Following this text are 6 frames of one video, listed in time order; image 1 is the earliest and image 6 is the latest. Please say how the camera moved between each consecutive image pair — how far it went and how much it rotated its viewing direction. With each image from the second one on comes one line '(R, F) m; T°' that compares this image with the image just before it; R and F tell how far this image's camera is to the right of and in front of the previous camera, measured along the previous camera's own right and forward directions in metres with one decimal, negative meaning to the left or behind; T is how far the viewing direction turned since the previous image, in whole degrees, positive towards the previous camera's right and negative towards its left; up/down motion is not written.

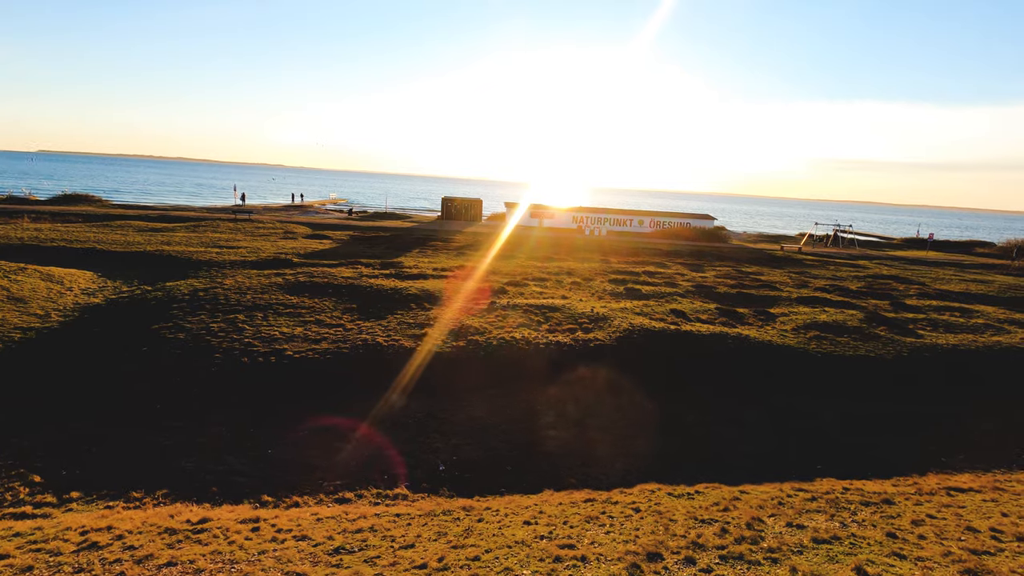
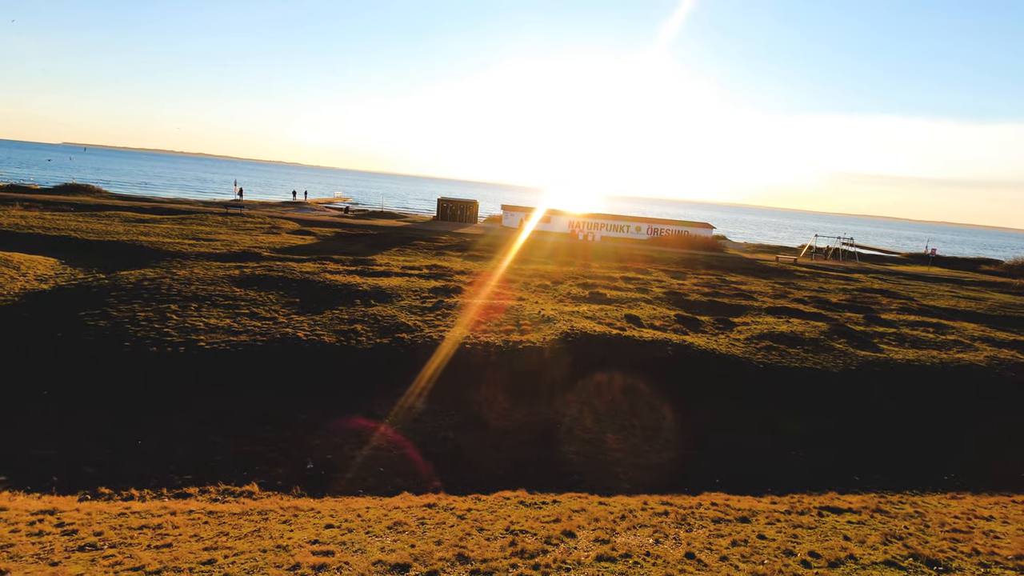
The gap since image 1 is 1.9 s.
(+3.0, +0.6) m; -1°
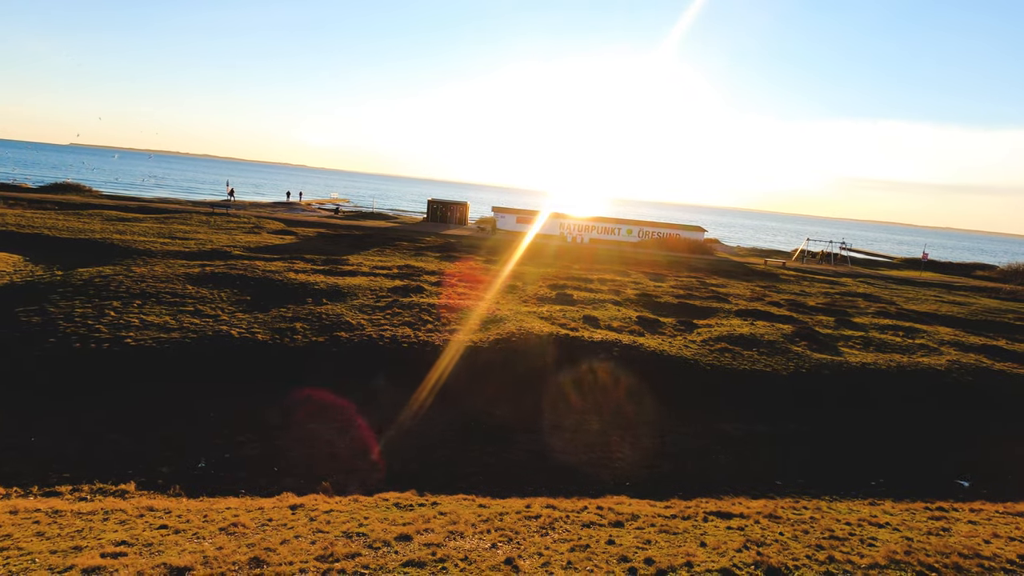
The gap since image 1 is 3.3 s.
(+2.3, +0.4) m; 0°
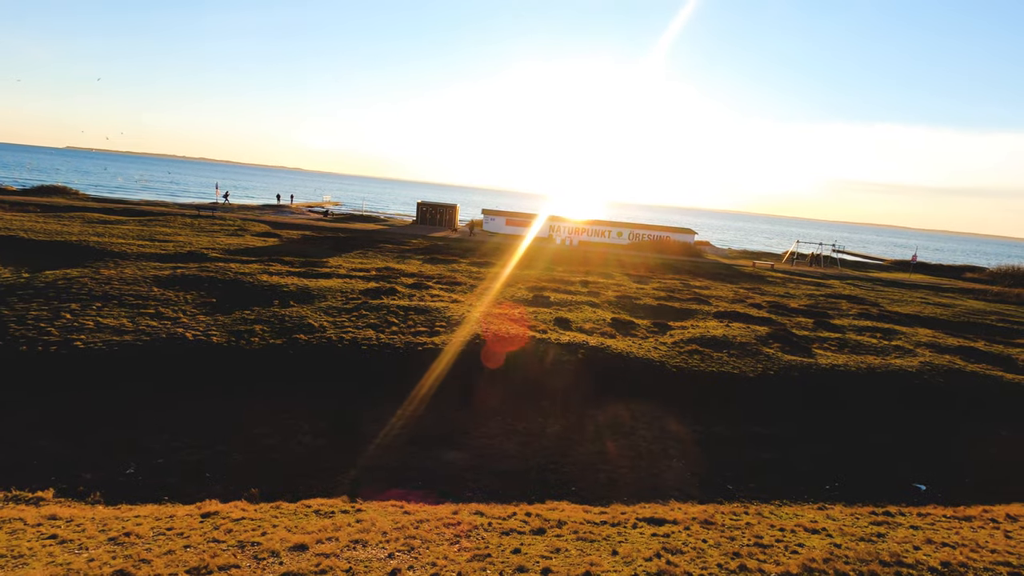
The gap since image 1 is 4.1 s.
(+1.3, +0.3) m; 0°
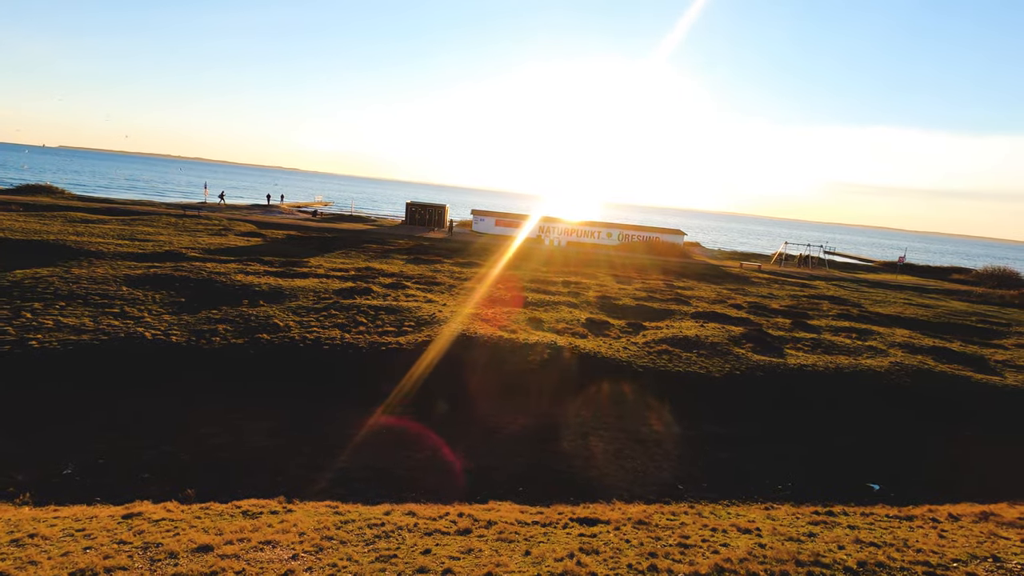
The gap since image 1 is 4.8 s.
(+1.1, +0.1) m; 0°
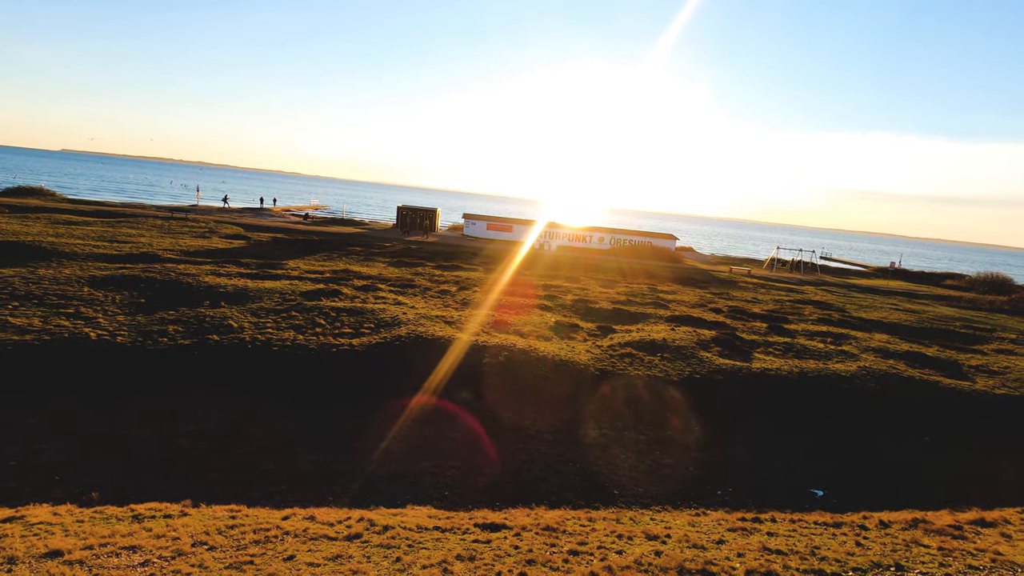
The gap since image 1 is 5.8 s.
(+1.7, +0.3) m; 0°
